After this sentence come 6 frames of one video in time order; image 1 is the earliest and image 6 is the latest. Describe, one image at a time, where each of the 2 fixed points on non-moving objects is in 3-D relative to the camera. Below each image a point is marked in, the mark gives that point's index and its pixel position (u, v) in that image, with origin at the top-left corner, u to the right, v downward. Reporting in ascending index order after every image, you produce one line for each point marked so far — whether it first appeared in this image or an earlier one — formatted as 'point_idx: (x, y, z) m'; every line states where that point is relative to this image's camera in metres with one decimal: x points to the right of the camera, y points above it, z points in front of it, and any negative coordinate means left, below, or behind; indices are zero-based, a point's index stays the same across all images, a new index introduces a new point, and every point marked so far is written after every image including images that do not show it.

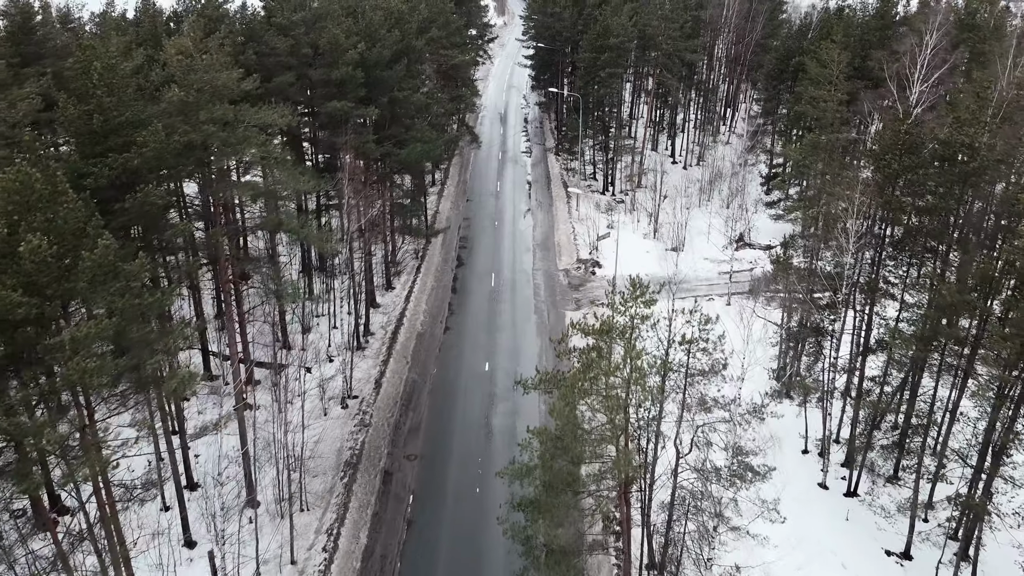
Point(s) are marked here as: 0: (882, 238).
0: (+8.5, +1.1, +19.5) m
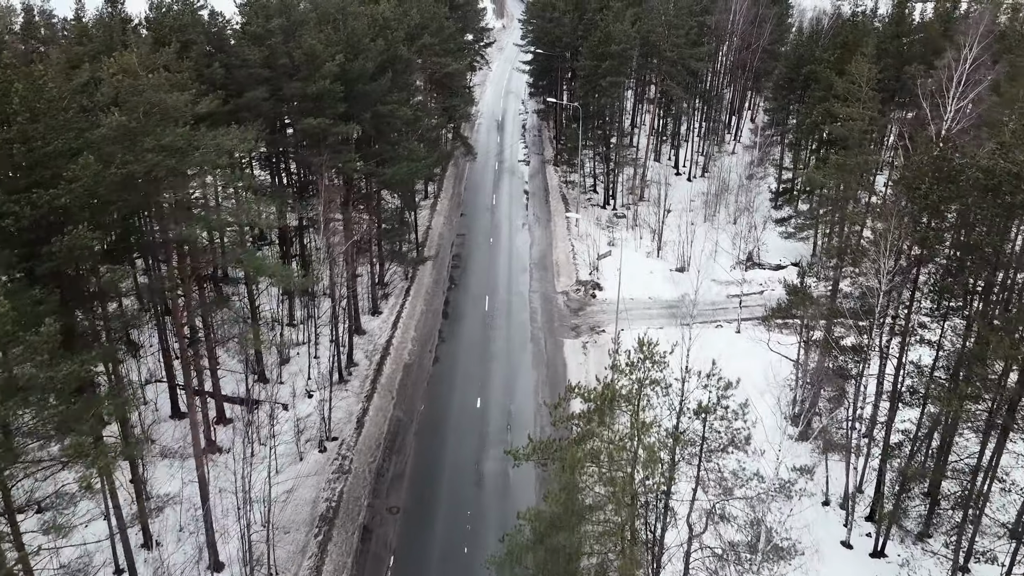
0: (+8.3, +0.3, +17.5) m
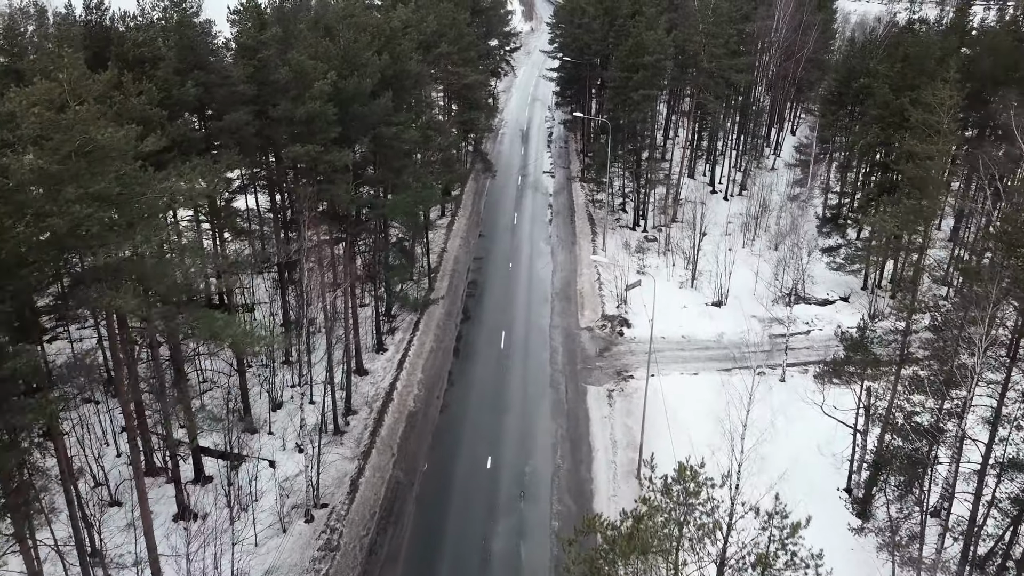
0: (+8.5, -1.1, +14.4) m
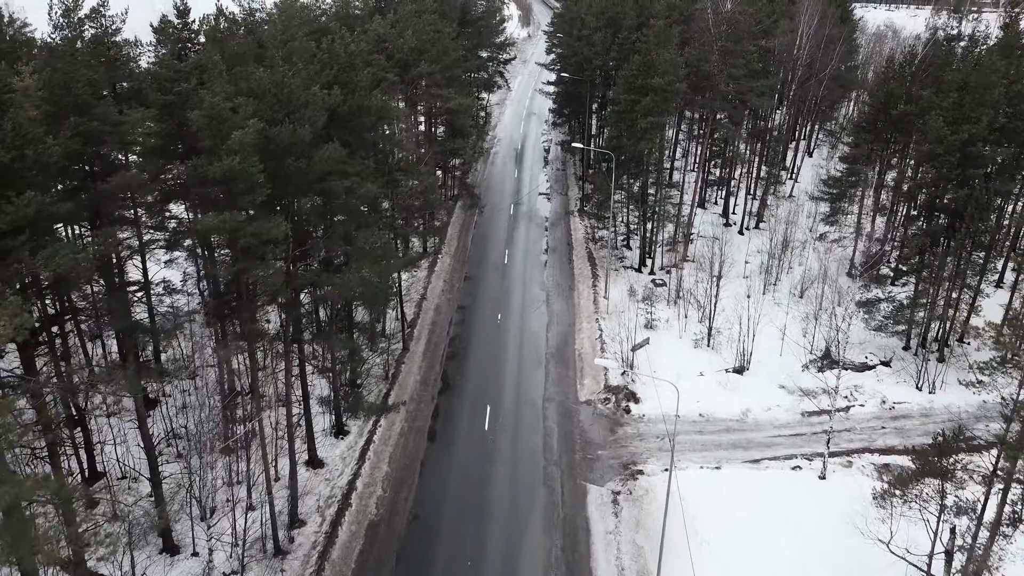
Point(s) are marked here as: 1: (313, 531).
0: (+8.2, -3.0, +10.0) m
1: (-4.5, -5.5, +18.9) m
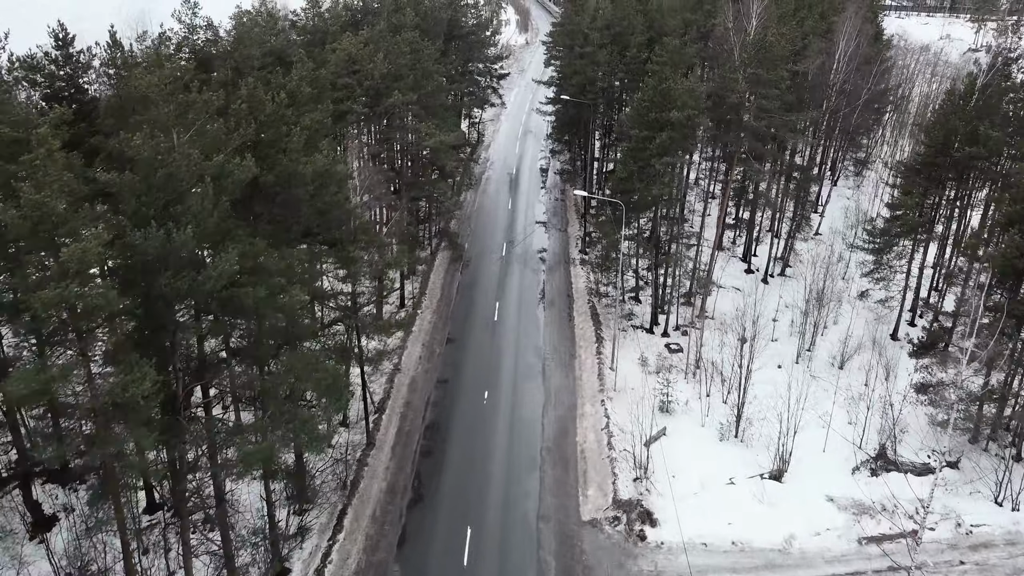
0: (+7.9, -5.3, +5.2) m
1: (-4.8, -7.6, +14.1) m
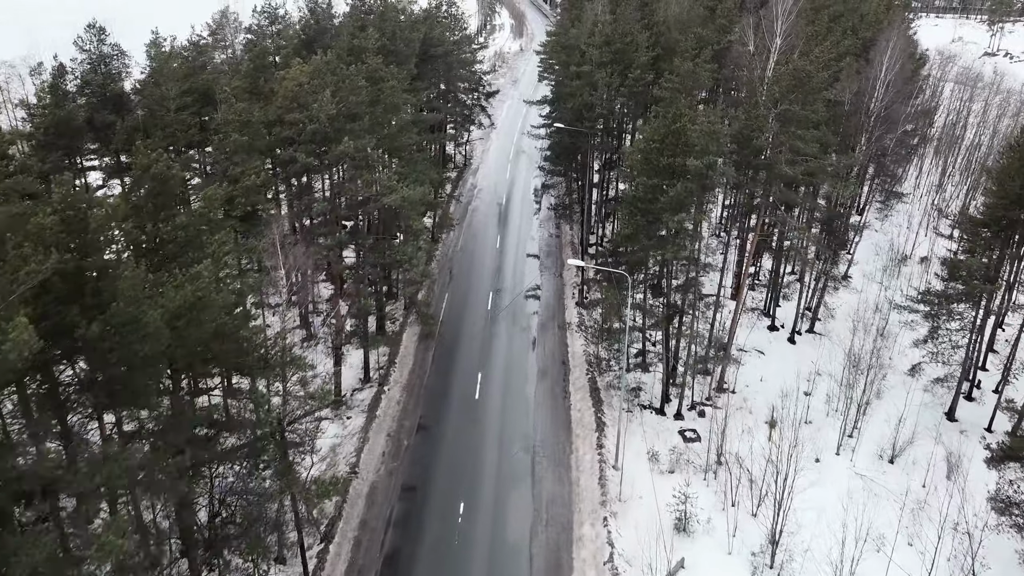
0: (+7.5, -7.4, +0.5) m
1: (-5.2, -9.8, +9.3) m
